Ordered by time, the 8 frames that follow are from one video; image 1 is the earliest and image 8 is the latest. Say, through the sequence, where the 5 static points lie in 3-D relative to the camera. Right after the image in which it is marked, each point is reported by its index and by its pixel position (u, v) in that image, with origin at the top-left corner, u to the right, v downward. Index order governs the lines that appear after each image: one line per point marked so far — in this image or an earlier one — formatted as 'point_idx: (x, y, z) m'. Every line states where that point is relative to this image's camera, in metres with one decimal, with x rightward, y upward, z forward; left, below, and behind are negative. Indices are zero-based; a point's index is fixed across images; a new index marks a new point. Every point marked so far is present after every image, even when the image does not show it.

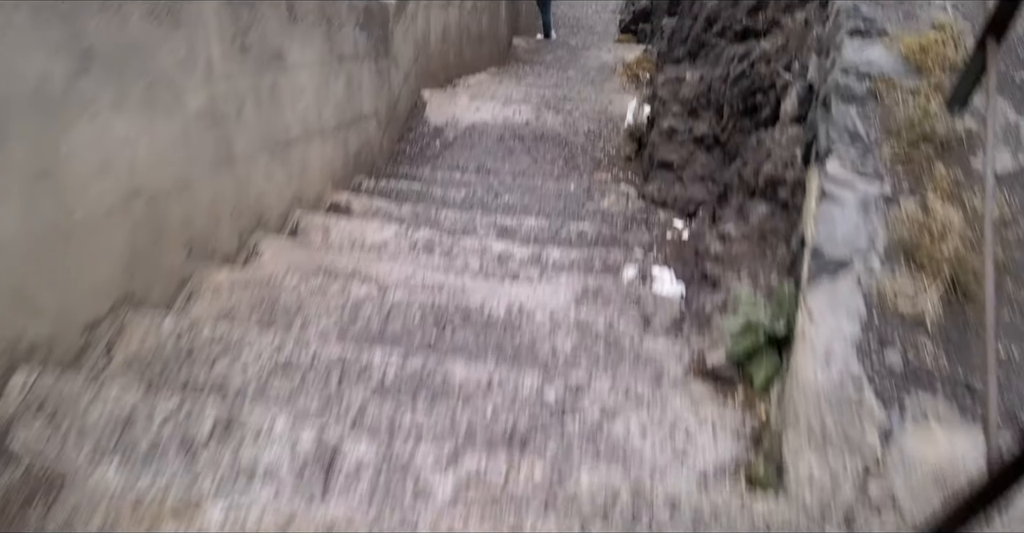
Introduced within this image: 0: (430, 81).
0: (-0.4, +0.9, +3.6) m
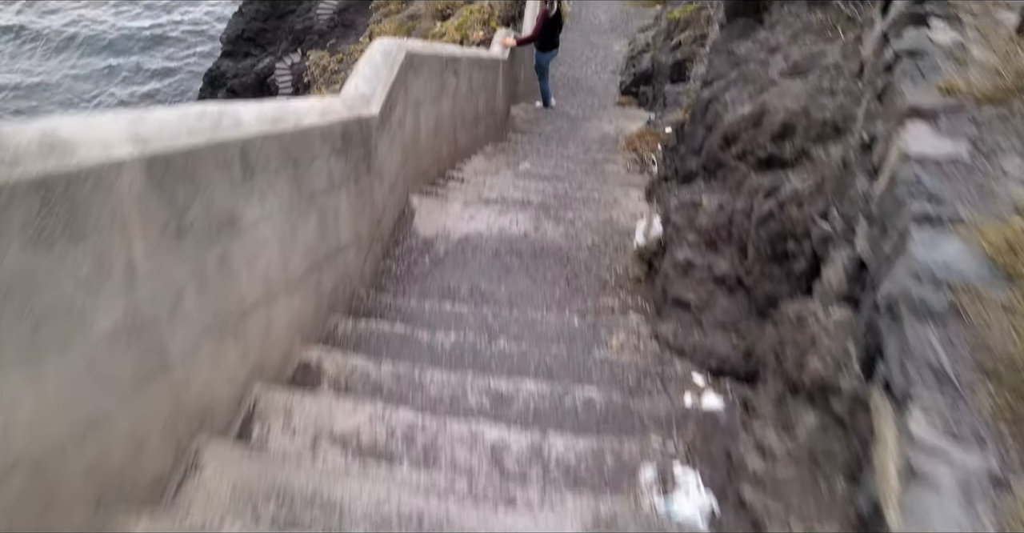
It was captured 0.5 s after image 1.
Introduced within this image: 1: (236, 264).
0: (-0.4, +0.4, +3.3) m
1: (-0.6, 0.0, +1.6) m
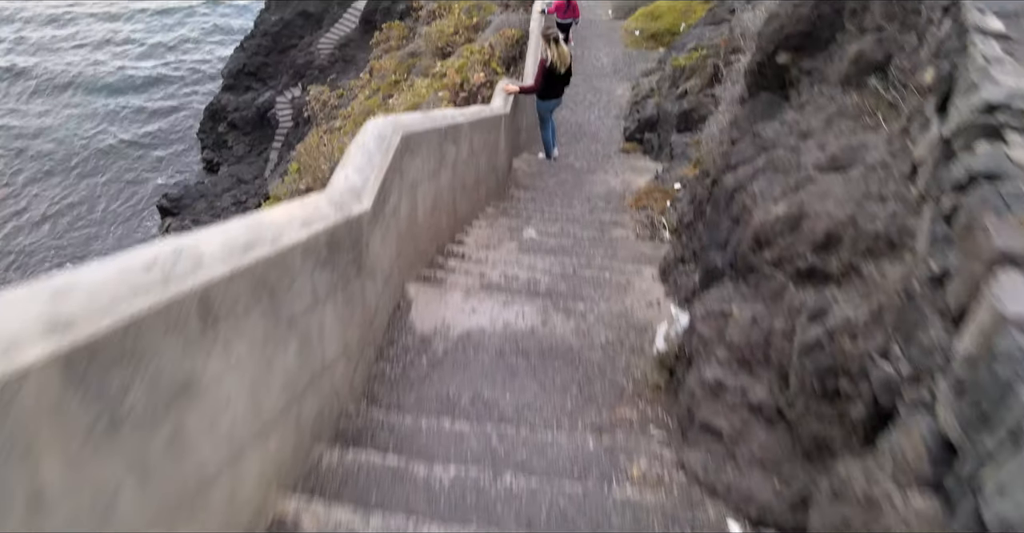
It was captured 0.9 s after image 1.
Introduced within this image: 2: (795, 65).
0: (-0.4, 0.0, +3.1) m
1: (-0.6, -0.3, +1.3) m
2: (+1.0, +0.7, +2.6) m
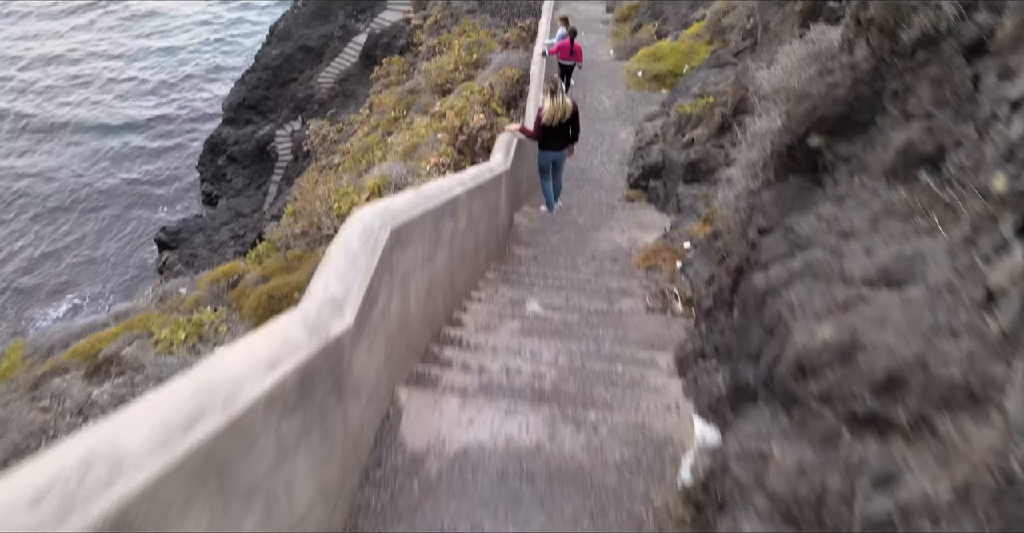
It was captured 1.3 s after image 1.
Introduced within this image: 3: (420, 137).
0: (-0.4, -0.3, +2.8) m
1: (-0.6, -0.6, +1.0) m
2: (+1.0, +0.4, +2.4) m
3: (-1.6, +2.2, +12.9) m
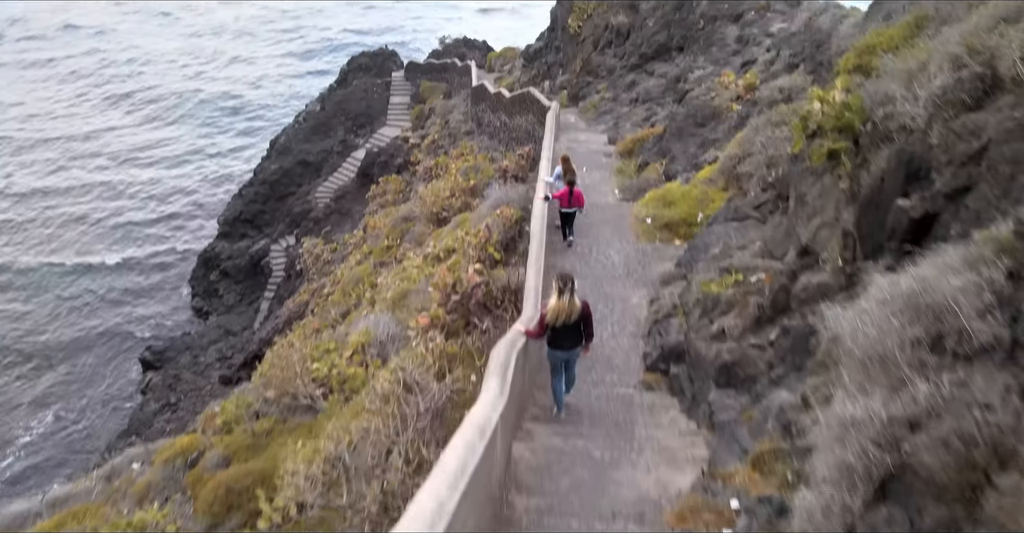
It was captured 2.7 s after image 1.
0: (-0.4, -1.5, +1.5) m
1: (-0.6, -1.5, -0.2) m
2: (+1.0, -0.7, +1.2) m
3: (-1.6, -0.2, +12.0) m
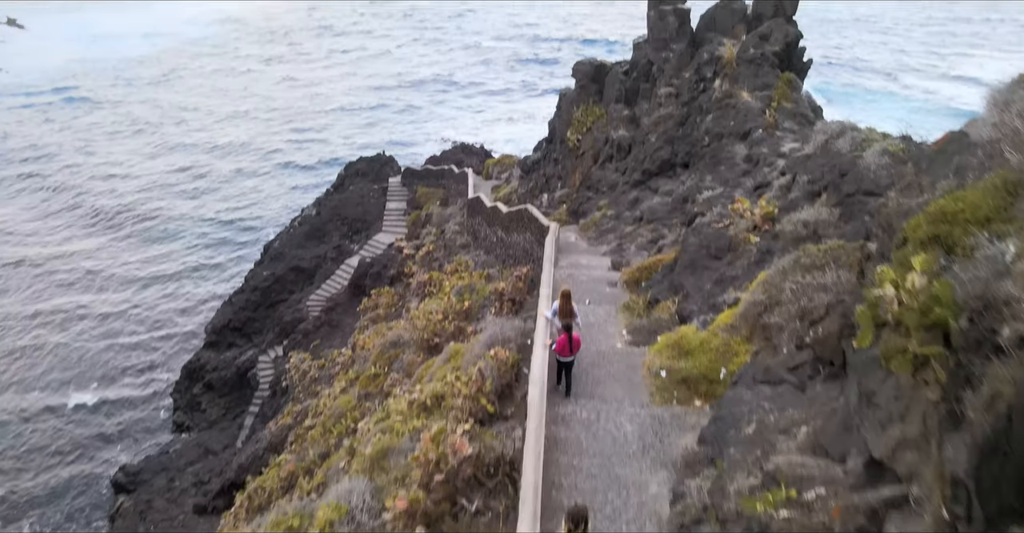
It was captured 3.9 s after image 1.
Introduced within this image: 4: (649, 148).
0: (-0.4, -2.3, 0.0) m
1: (-0.6, -2.1, -1.7) m
2: (+0.9, -1.5, -0.2) m
3: (-1.7, -2.4, +10.5) m
4: (+3.2, +2.8, +17.7) m
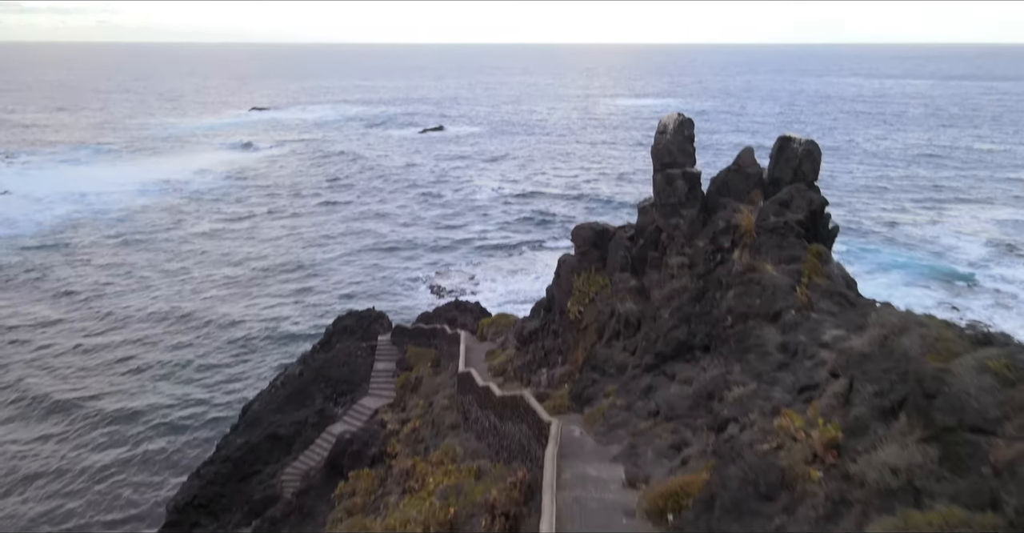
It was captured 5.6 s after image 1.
0: (-0.5, -3.0, -2.8) m
1: (-0.7, -2.4, -4.5) m
2: (+0.9, -2.2, -2.8) m
3: (-1.8, -5.0, +7.5) m
4: (+3.1, -1.2, +15.6) m
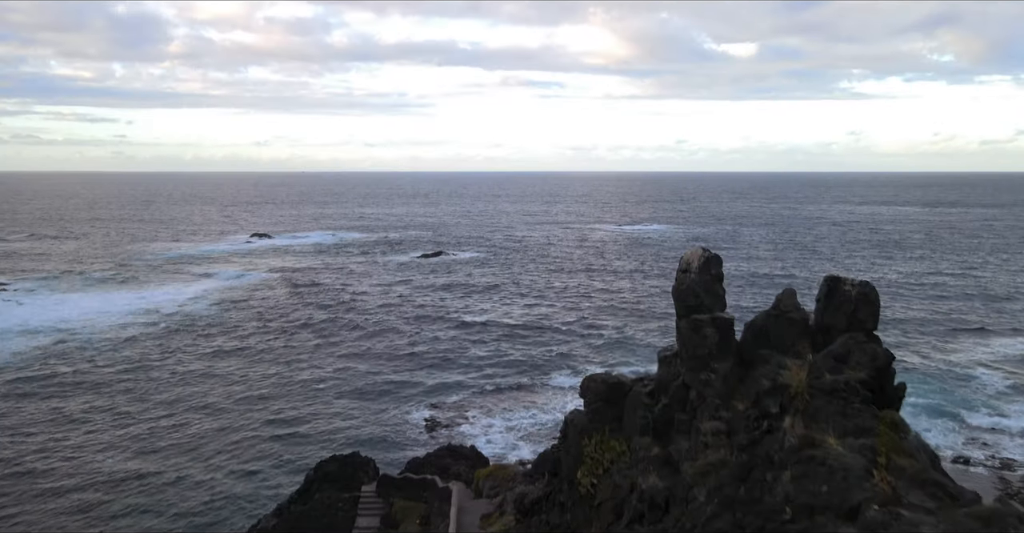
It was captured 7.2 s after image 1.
0: (-0.5, -2.8, -6.0) m
1: (-0.7, -2.0, -7.6) m
2: (+0.9, -2.0, -5.9) m
3: (-1.8, -6.5, +3.8) m
4: (+3.1, -4.1, +12.4) m
